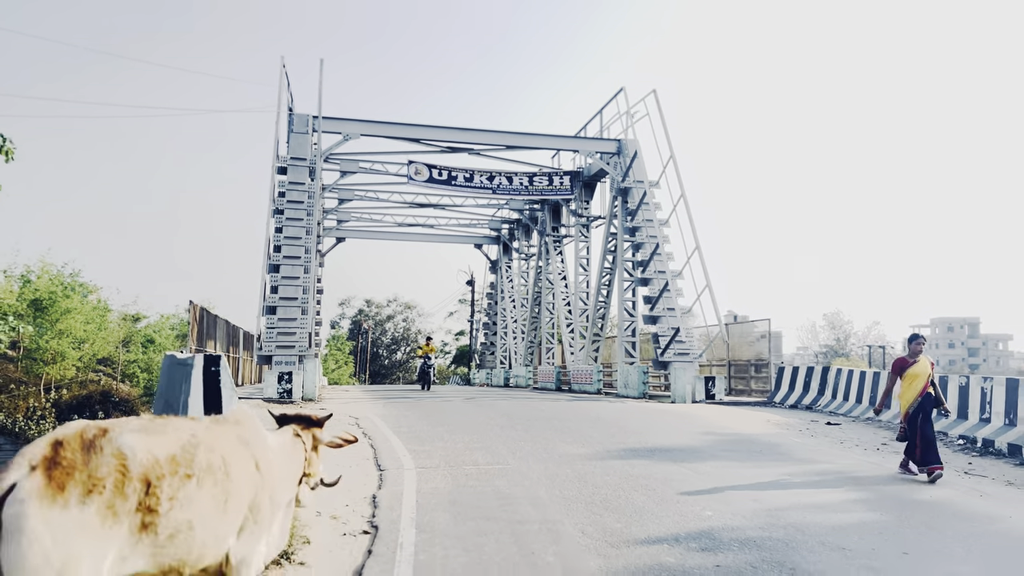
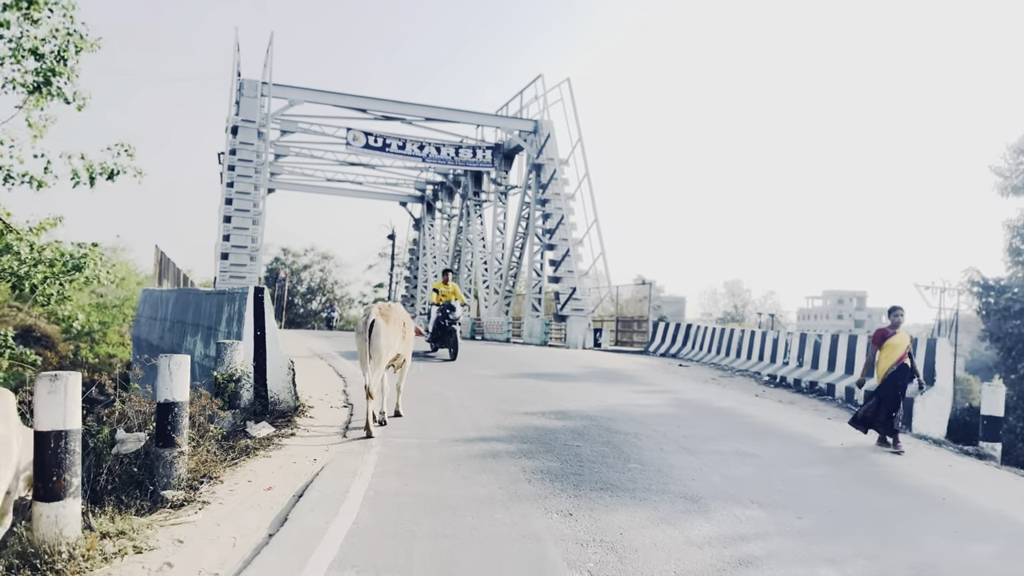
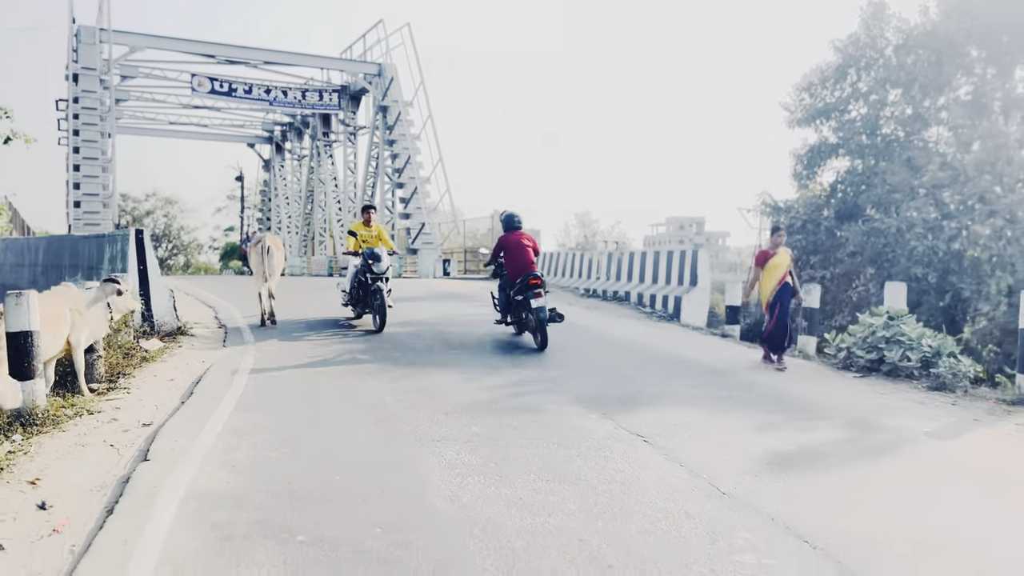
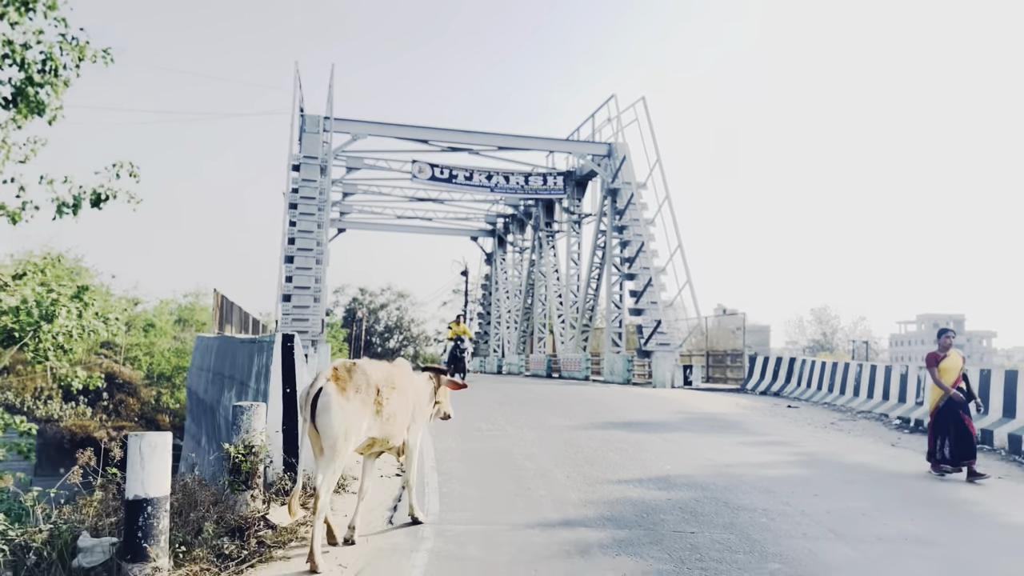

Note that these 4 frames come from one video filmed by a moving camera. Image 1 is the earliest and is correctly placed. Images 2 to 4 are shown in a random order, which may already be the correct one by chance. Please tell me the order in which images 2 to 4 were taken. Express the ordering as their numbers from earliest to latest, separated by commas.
4, 2, 3
